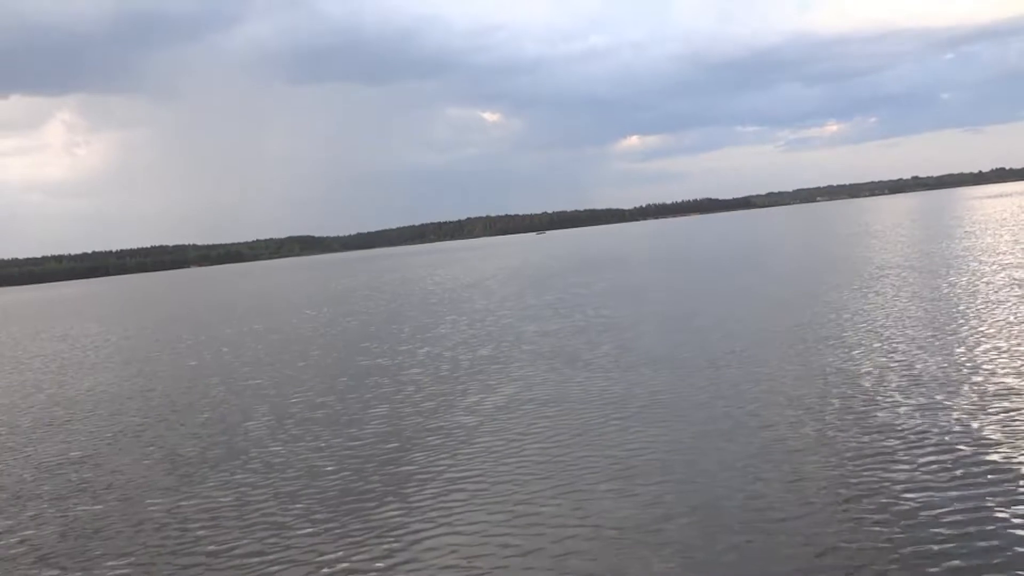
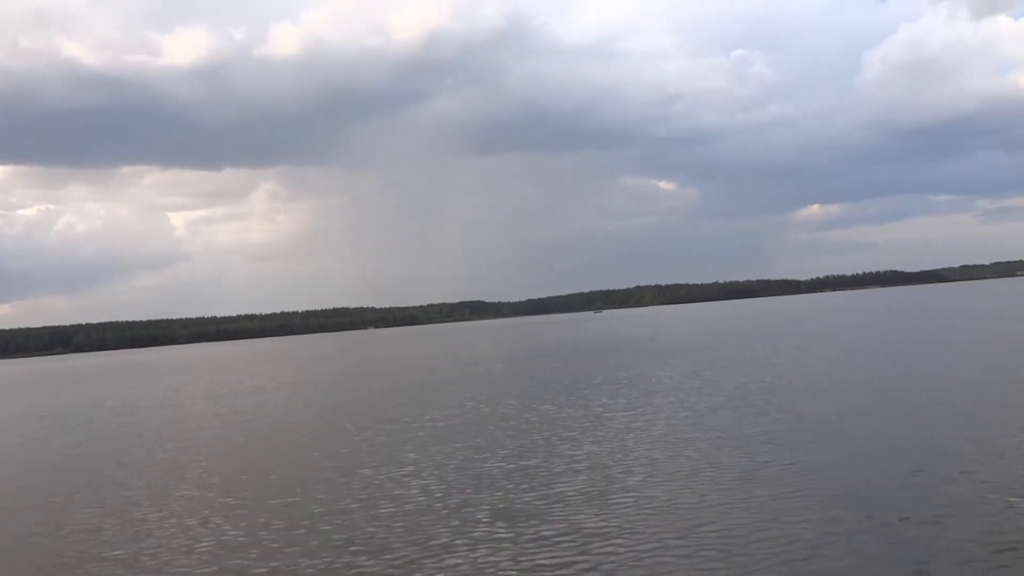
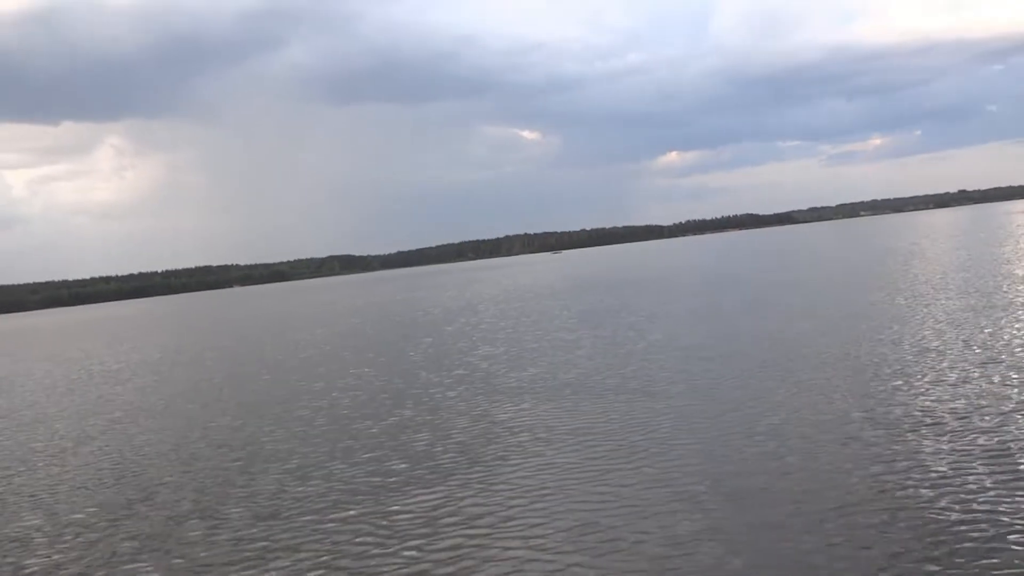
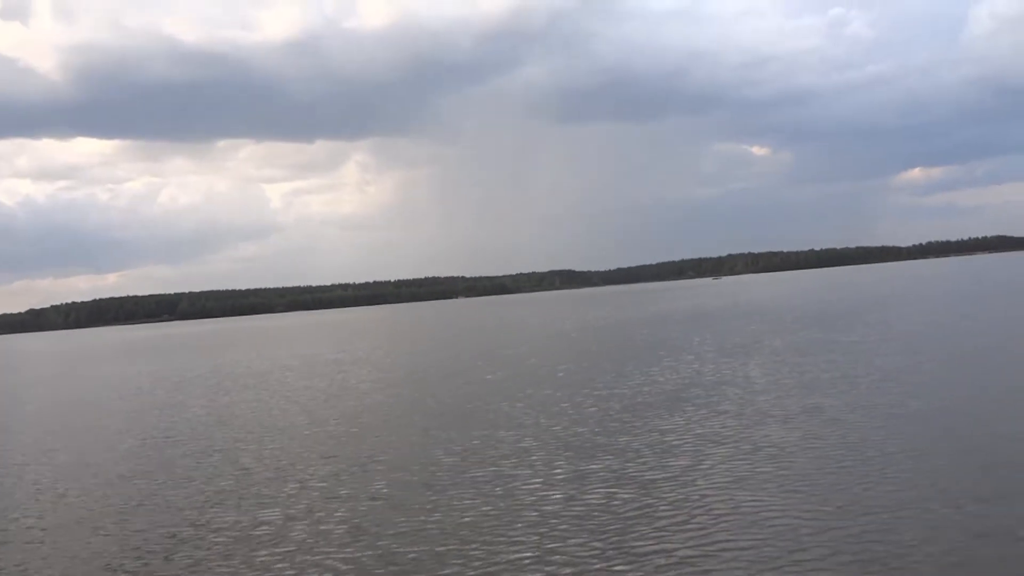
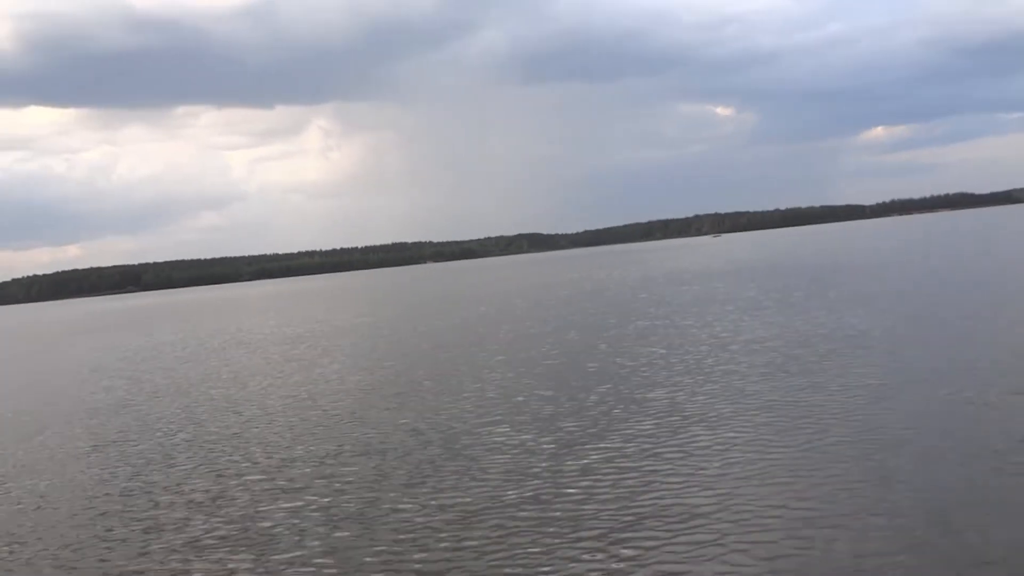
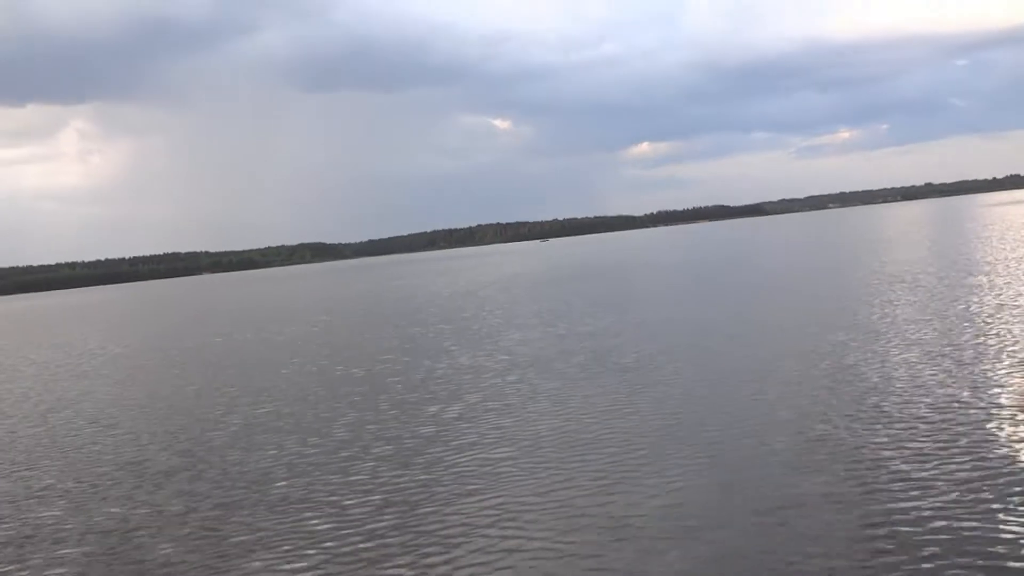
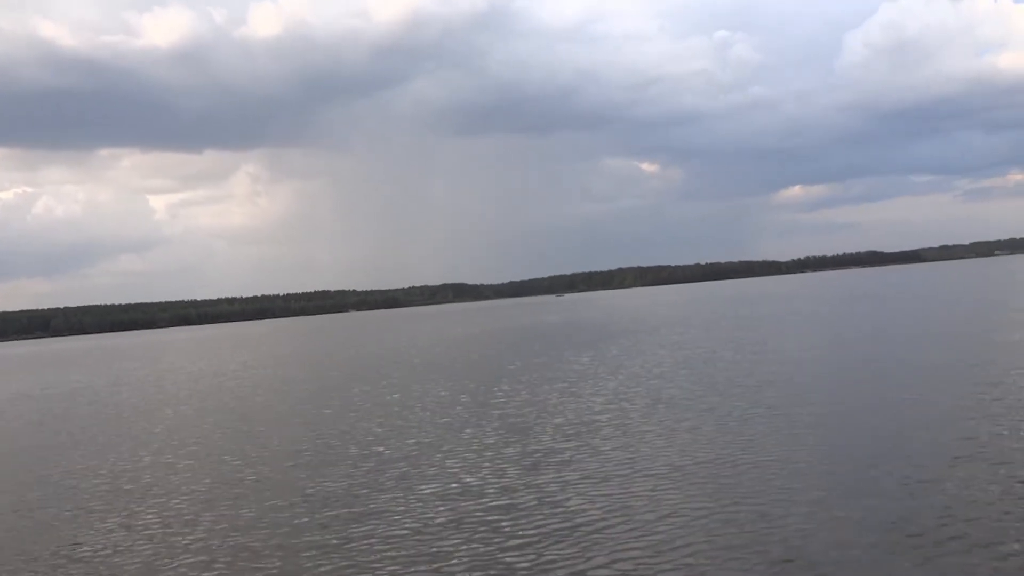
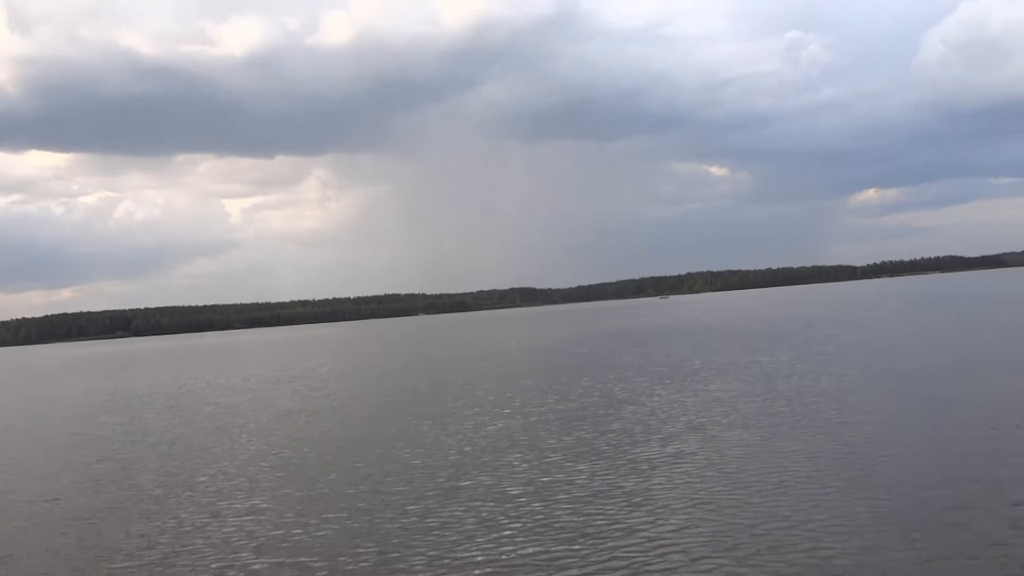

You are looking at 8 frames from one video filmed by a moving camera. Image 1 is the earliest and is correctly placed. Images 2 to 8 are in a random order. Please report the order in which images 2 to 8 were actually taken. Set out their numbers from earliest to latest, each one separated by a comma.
6, 3, 5, 4, 8, 2, 7
